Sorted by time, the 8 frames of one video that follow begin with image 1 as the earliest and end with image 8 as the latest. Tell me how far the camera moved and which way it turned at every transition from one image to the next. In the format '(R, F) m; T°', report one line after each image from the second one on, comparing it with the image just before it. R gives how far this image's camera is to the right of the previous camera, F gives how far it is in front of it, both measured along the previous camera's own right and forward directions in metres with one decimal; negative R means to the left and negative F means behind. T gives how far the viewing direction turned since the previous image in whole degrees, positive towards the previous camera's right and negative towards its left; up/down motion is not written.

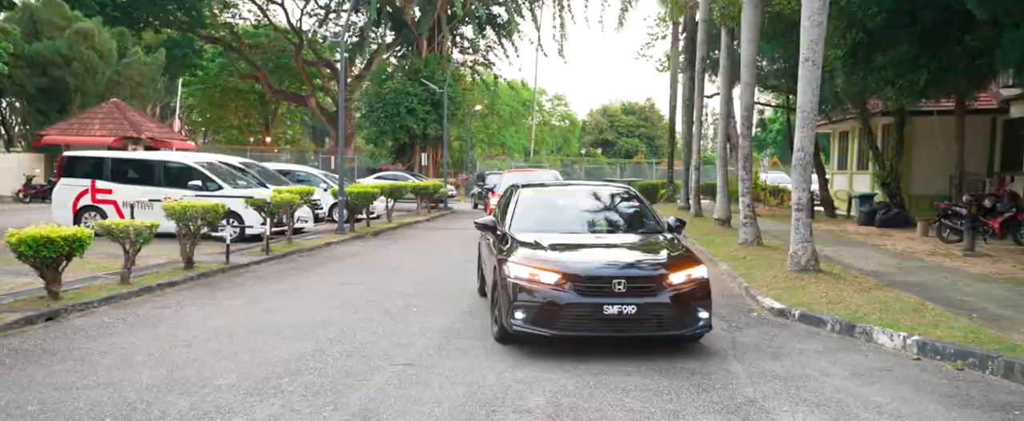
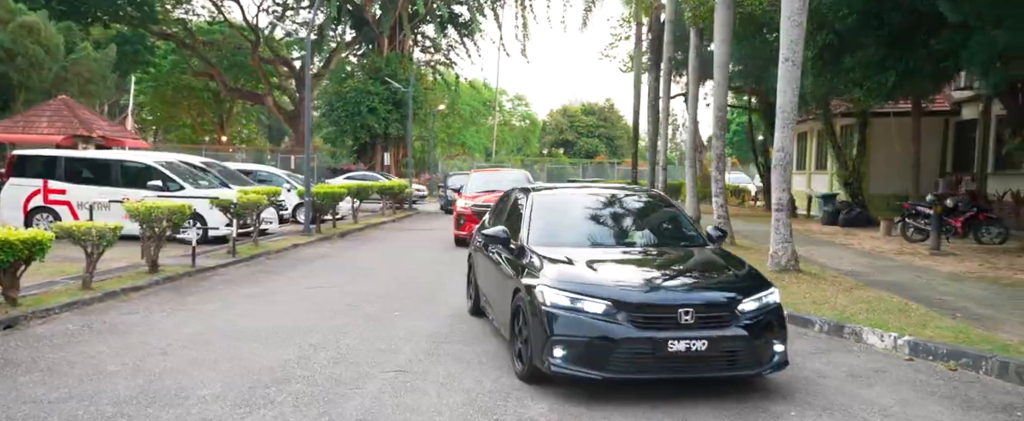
(-0.3, +0.2) m; +3°
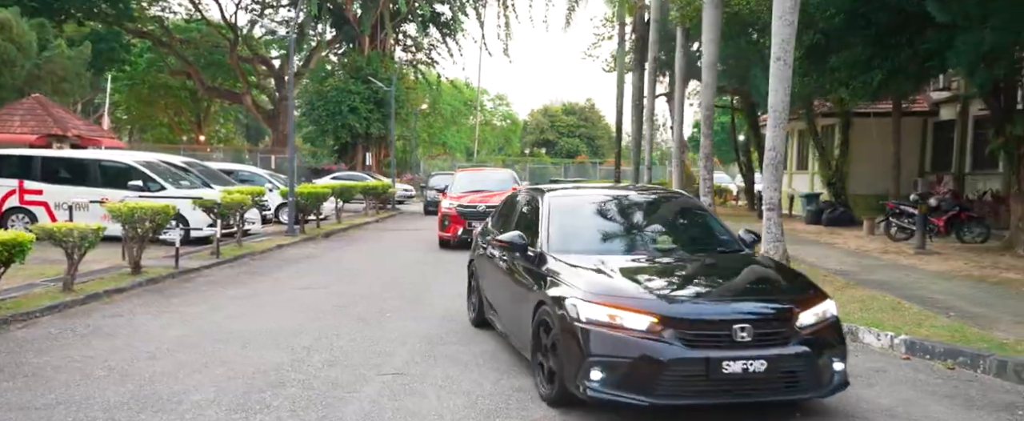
(-0.2, +0.1) m; +2°
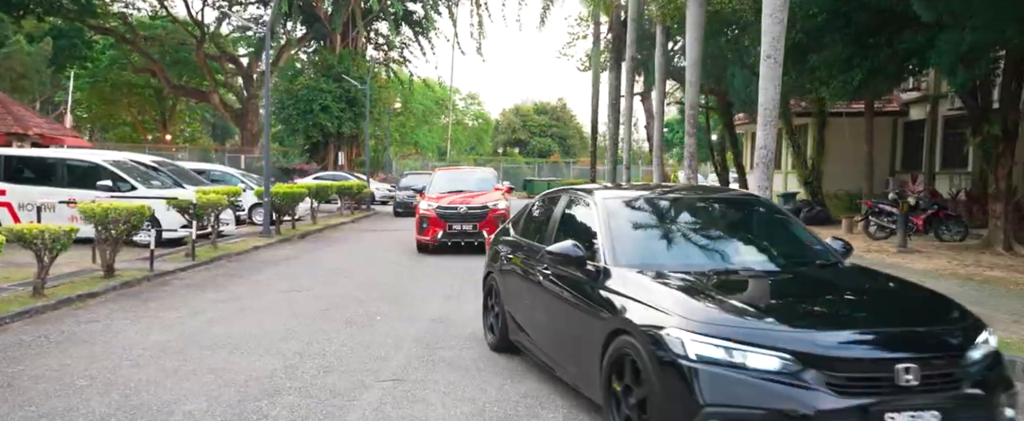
(-0.3, +0.2) m; +2°
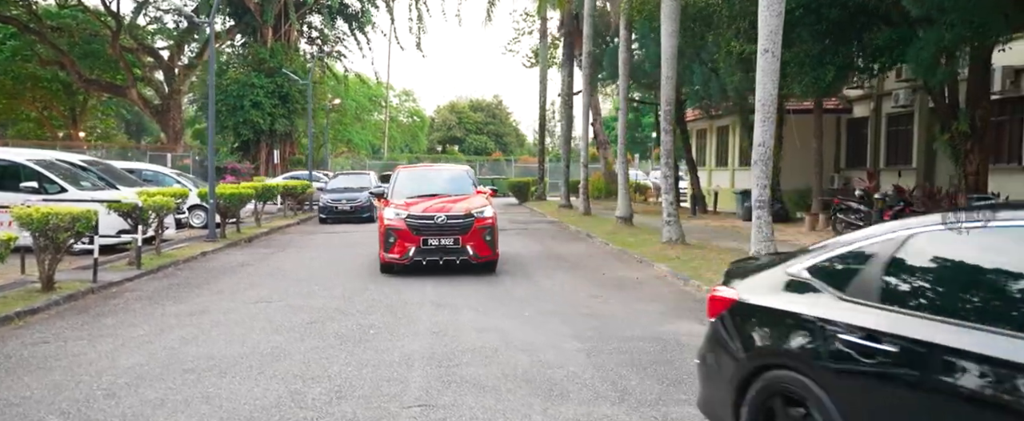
(-0.8, +0.6) m; +5°
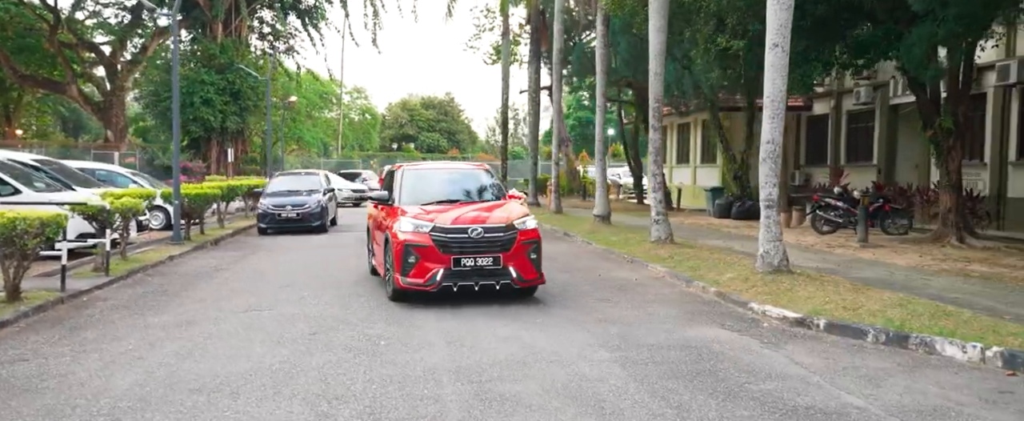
(-0.7, +0.4) m; +4°
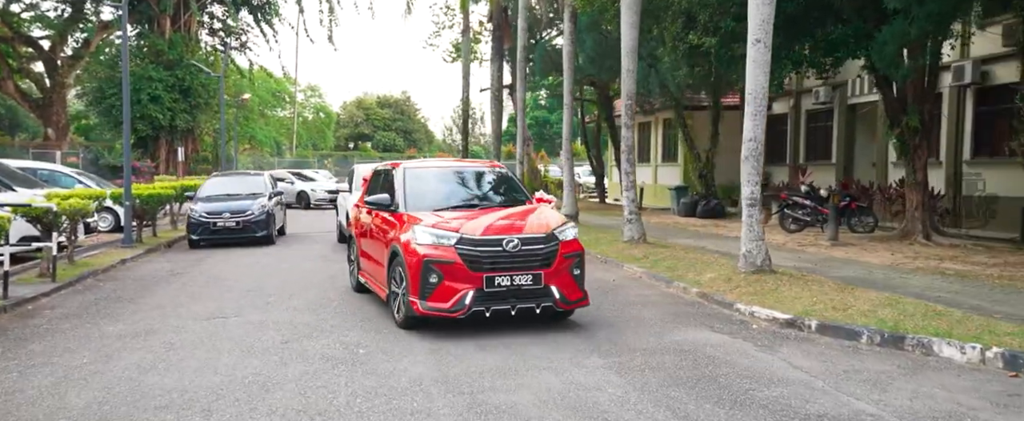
(-0.3, +0.3) m; +3°
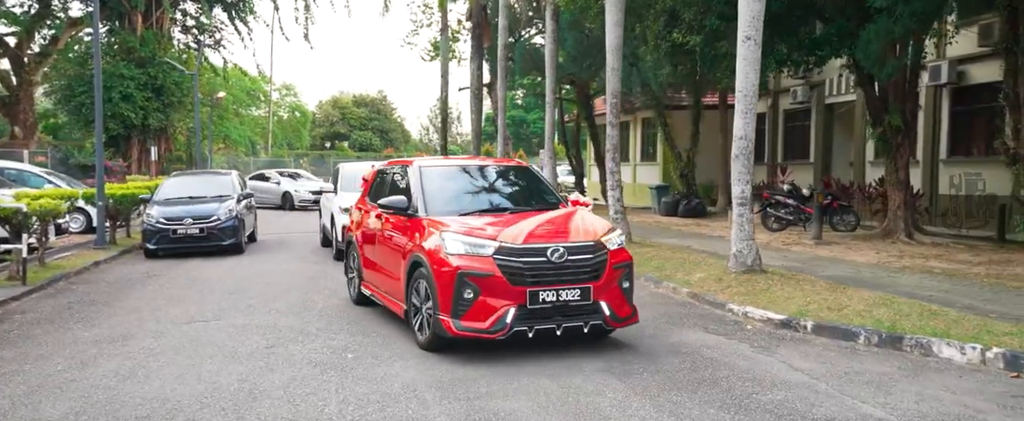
(-0.2, +0.2) m; +2°
